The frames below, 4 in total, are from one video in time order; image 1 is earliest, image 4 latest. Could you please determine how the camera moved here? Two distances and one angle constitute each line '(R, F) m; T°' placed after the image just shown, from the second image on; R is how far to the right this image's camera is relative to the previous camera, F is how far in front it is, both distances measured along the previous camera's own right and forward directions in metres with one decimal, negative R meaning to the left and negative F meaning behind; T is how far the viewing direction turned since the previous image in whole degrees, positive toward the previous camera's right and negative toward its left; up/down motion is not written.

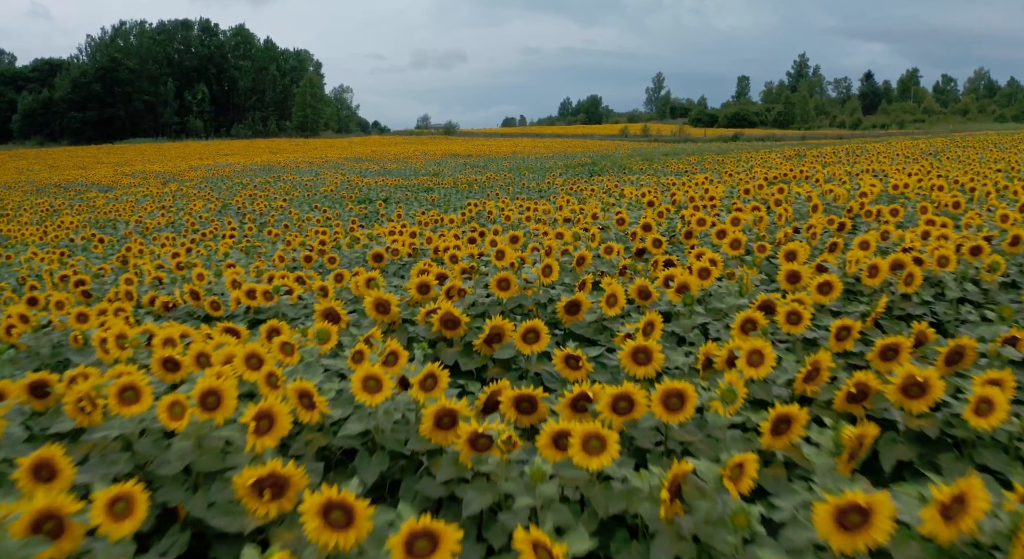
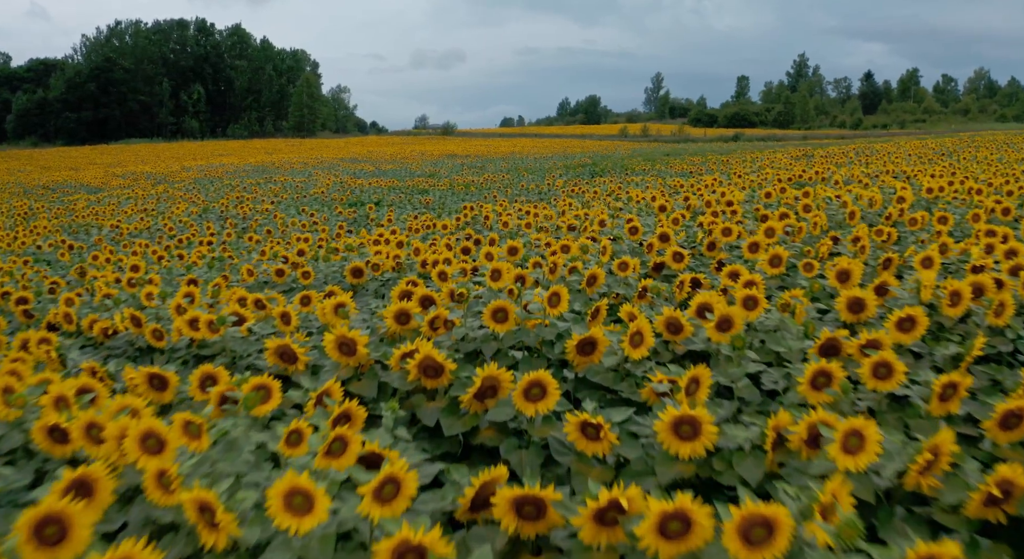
(0.0, +0.6) m; 0°
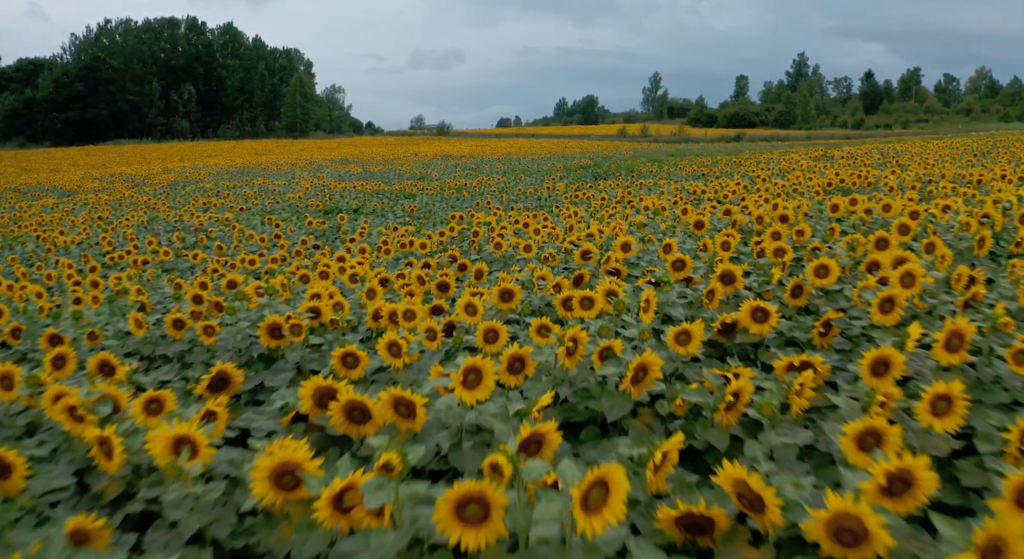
(0.0, +1.4) m; 0°
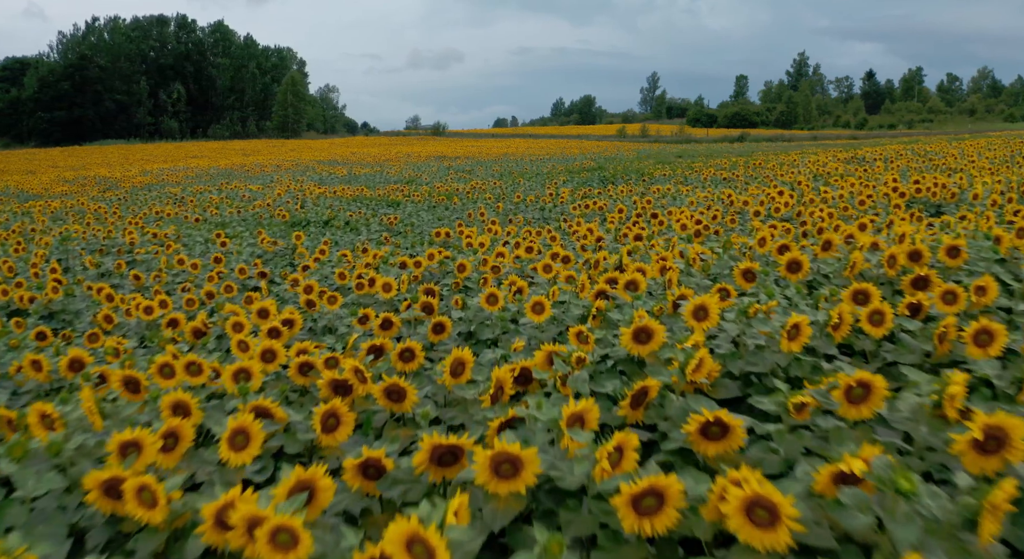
(0.0, +1.7) m; 0°
